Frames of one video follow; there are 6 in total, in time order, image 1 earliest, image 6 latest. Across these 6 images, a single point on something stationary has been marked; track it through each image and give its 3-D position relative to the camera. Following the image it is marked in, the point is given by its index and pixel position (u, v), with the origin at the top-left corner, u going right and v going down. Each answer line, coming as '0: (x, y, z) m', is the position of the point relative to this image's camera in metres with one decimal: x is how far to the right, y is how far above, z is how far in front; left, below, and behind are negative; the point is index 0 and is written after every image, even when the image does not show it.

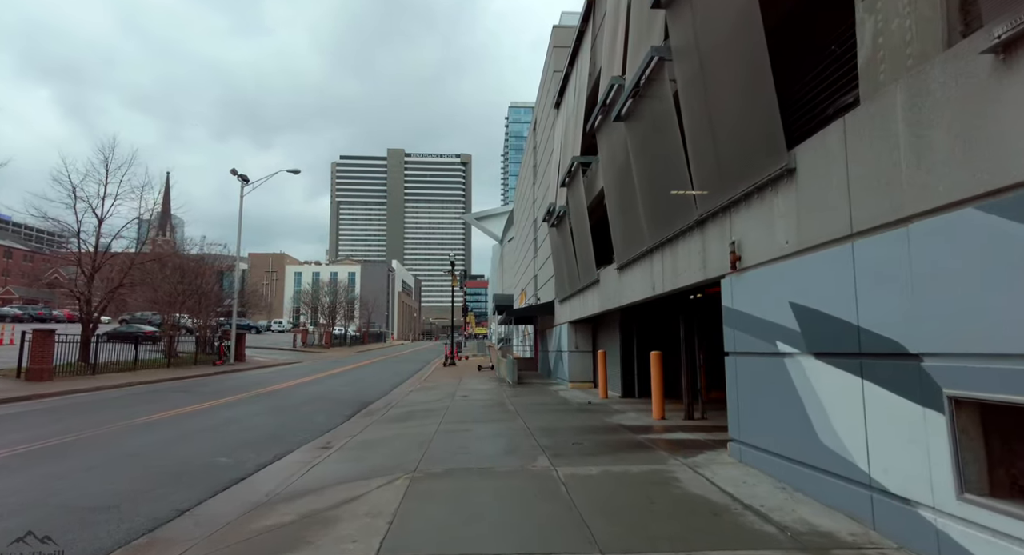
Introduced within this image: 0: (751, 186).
0: (+2.7, +1.0, +5.9) m
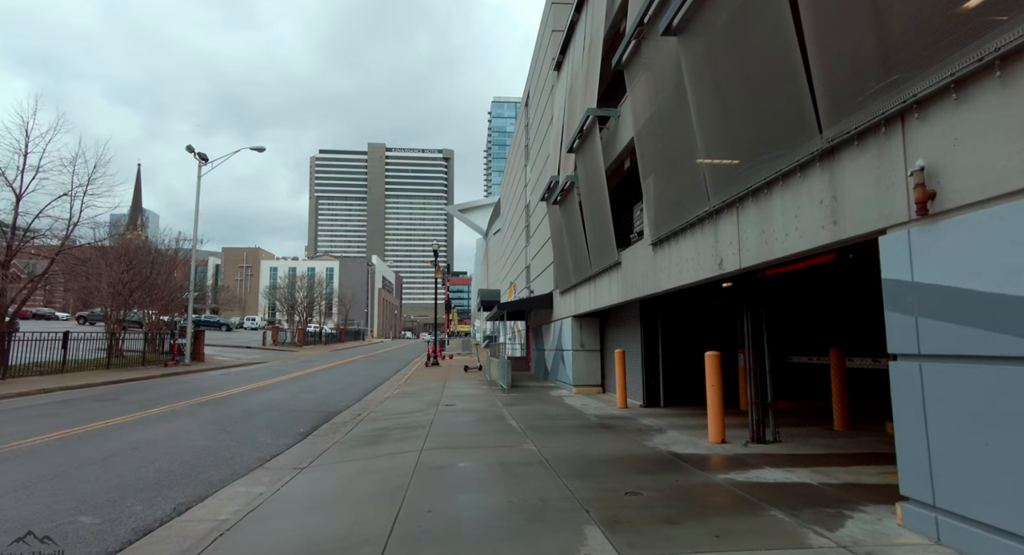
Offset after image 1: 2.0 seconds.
0: (+2.9, +1.4, +3.4) m
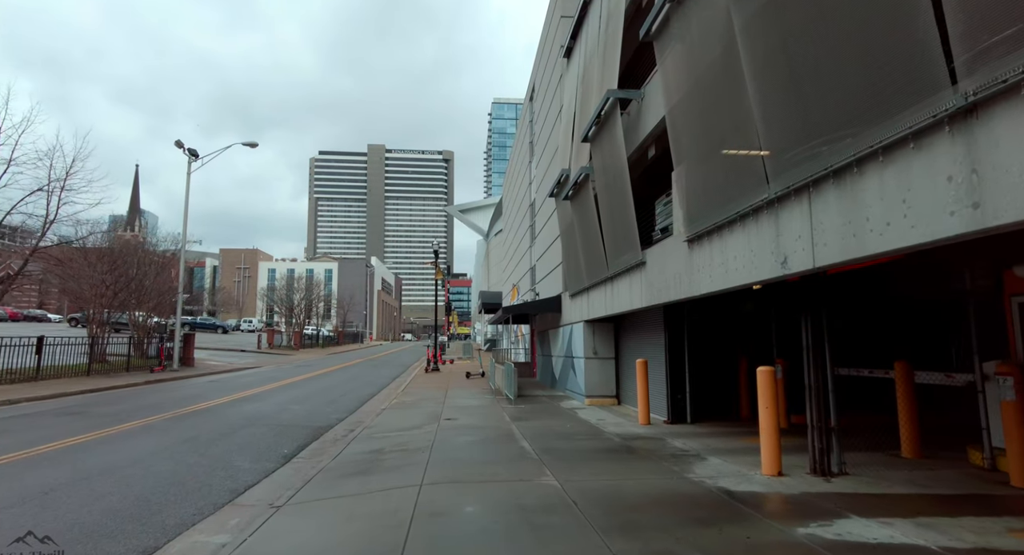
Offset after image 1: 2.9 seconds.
0: (+3.1, +1.4, +2.2) m
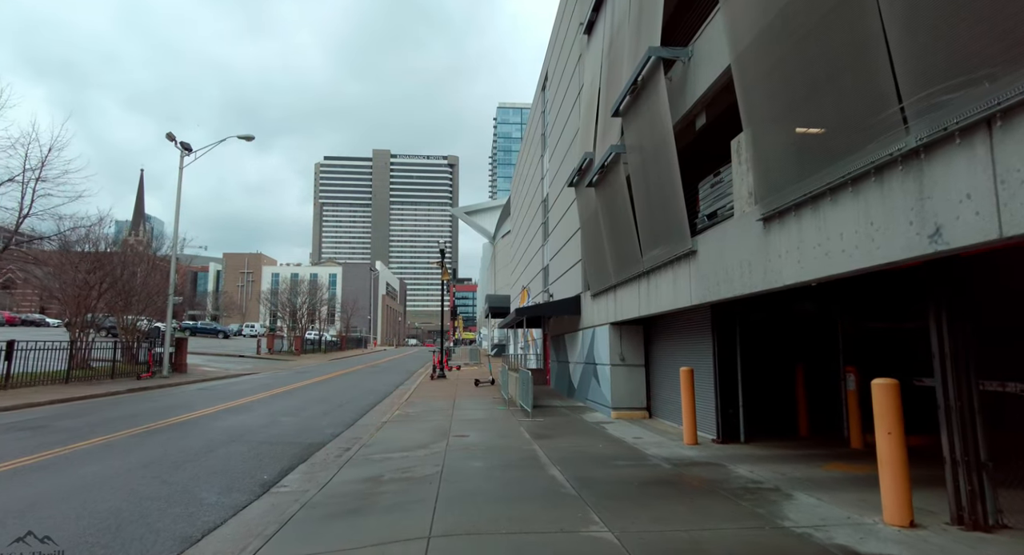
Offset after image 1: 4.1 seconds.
0: (+3.4, +1.6, +0.6) m
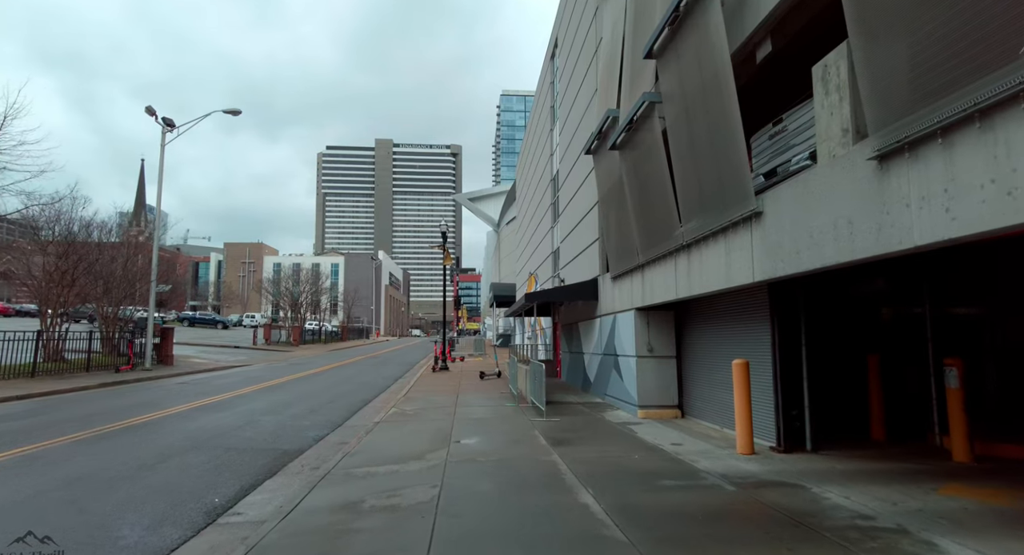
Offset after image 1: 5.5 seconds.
0: (+3.5, +1.8, -1.2) m
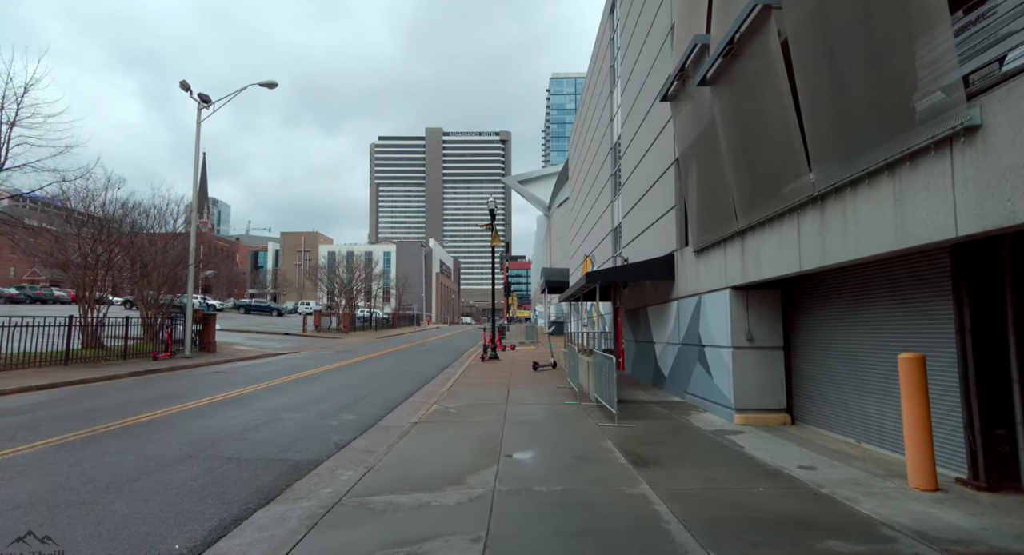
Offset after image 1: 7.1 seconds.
0: (+3.4, +2.0, -3.7) m
